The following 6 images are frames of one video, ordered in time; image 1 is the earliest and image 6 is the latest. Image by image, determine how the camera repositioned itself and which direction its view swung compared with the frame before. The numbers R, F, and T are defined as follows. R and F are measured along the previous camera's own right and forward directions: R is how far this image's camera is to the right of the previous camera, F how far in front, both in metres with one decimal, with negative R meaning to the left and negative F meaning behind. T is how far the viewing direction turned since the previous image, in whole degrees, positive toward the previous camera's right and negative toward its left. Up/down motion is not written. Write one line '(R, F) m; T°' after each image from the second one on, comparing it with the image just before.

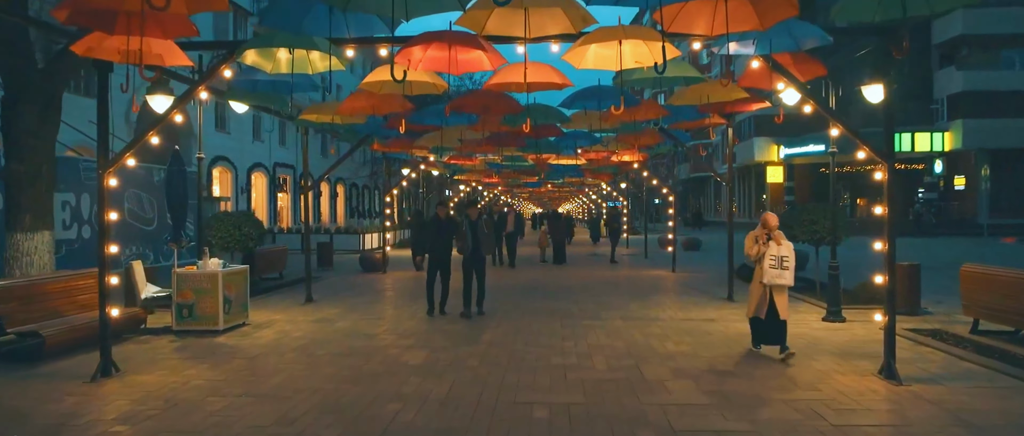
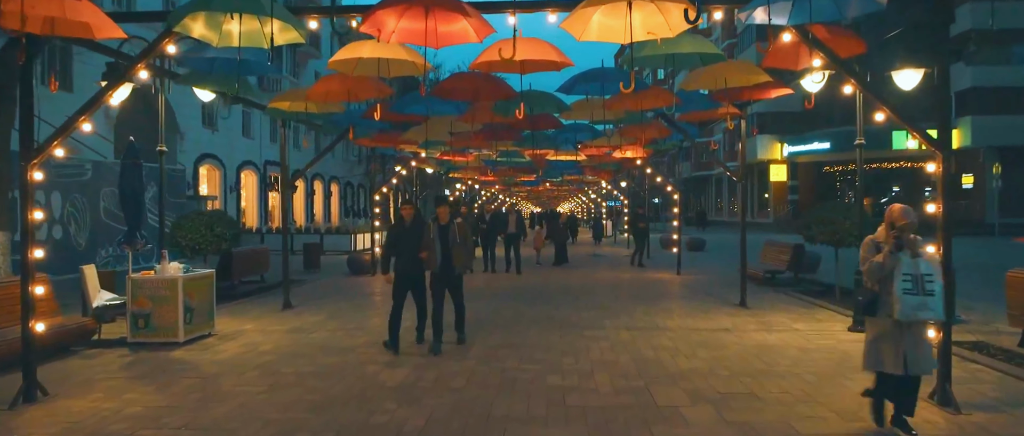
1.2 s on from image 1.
(+0.1, +1.3) m; 0°
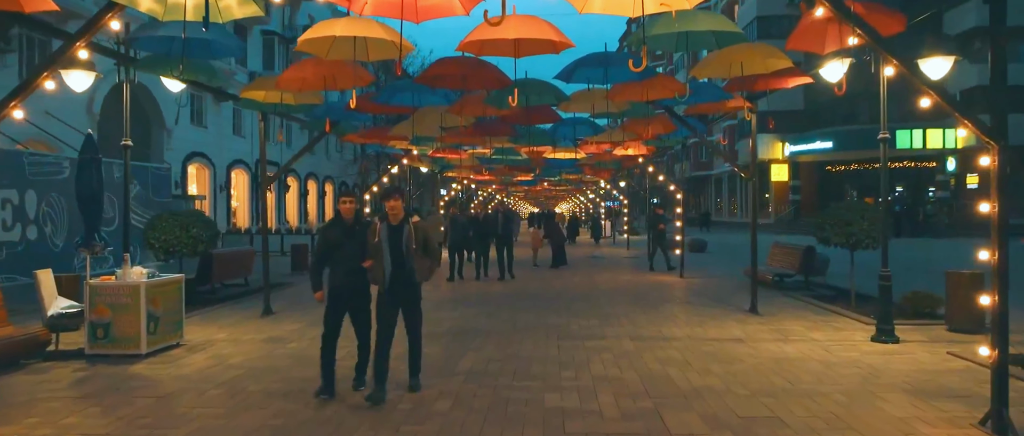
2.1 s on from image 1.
(0.0, +1.0) m; 0°
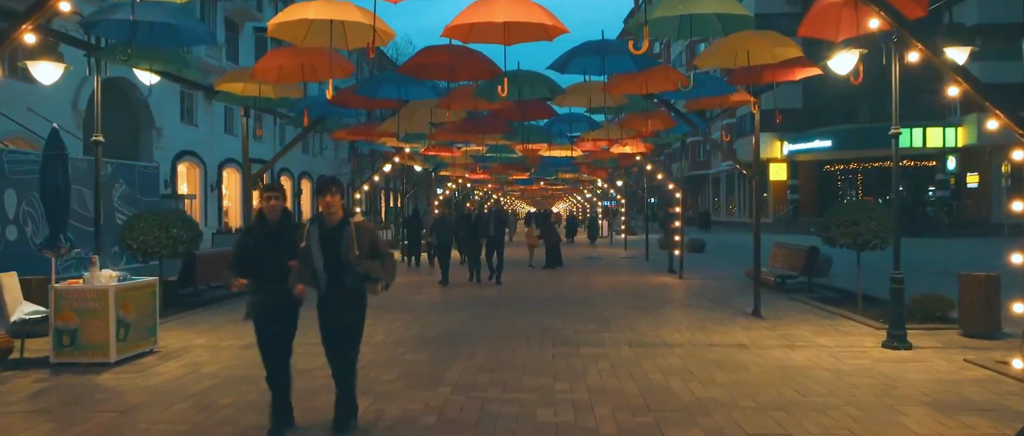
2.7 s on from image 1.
(+0.1, +0.6) m; 0°
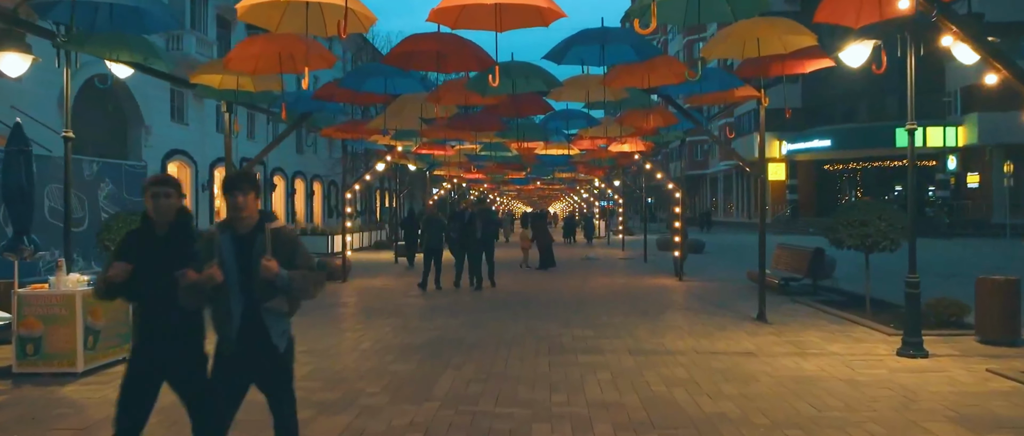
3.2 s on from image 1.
(0.0, +0.6) m; 0°
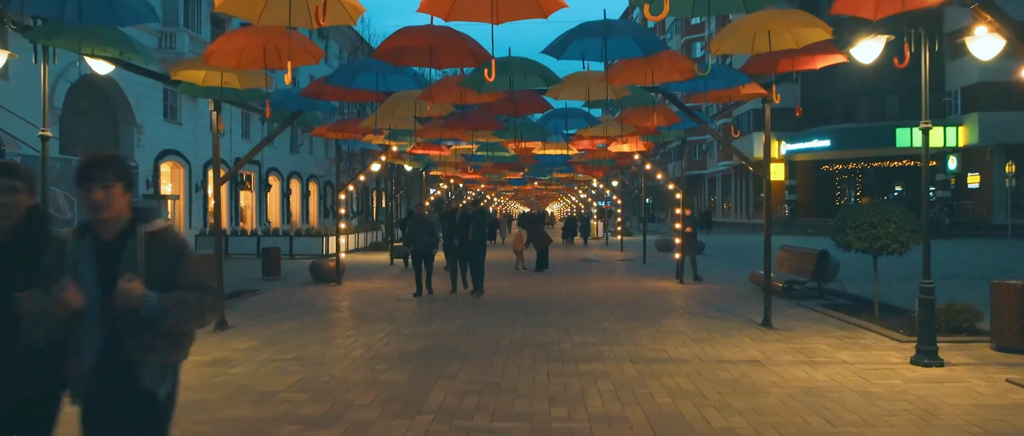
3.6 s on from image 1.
(0.0, +0.4) m; 0°
